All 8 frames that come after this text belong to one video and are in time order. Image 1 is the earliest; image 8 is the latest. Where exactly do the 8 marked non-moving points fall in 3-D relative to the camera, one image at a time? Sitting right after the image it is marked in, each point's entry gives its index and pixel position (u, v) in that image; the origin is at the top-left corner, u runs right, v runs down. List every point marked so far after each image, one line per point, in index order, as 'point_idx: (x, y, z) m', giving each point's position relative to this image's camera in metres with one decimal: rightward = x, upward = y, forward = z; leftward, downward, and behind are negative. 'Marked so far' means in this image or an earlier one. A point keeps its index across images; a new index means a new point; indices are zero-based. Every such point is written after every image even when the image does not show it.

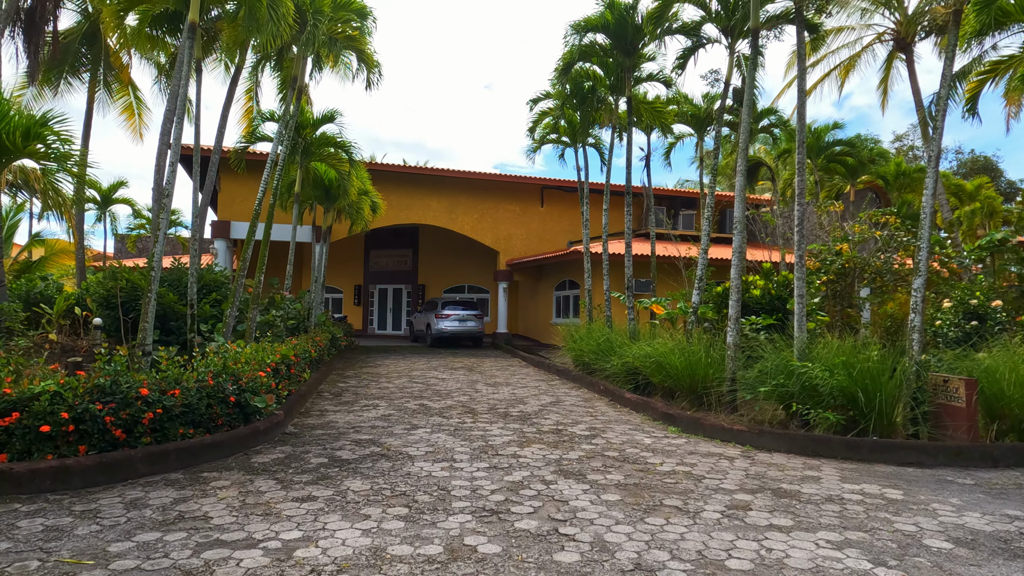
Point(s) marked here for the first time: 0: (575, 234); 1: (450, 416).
0: (+1.9, +1.6, +19.9) m
1: (-0.7, -1.4, +7.3) m
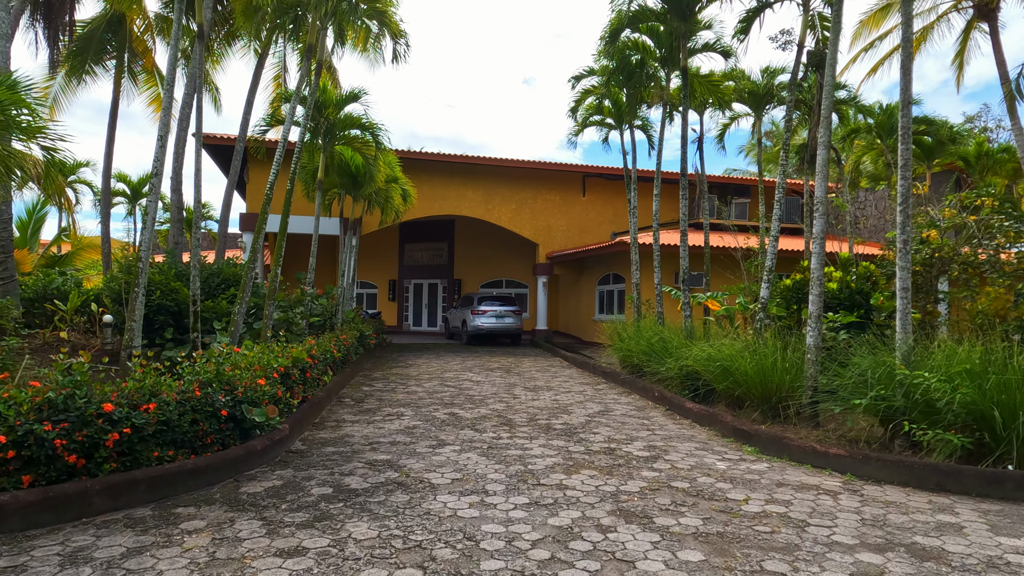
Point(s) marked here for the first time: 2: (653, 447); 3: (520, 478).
0: (+3.0, +1.8, +18.7) m
1: (-0.3, -1.3, +6.3) m
2: (+1.2, -1.4, +5.7) m
3: (+0.1, -1.3, +4.6) m
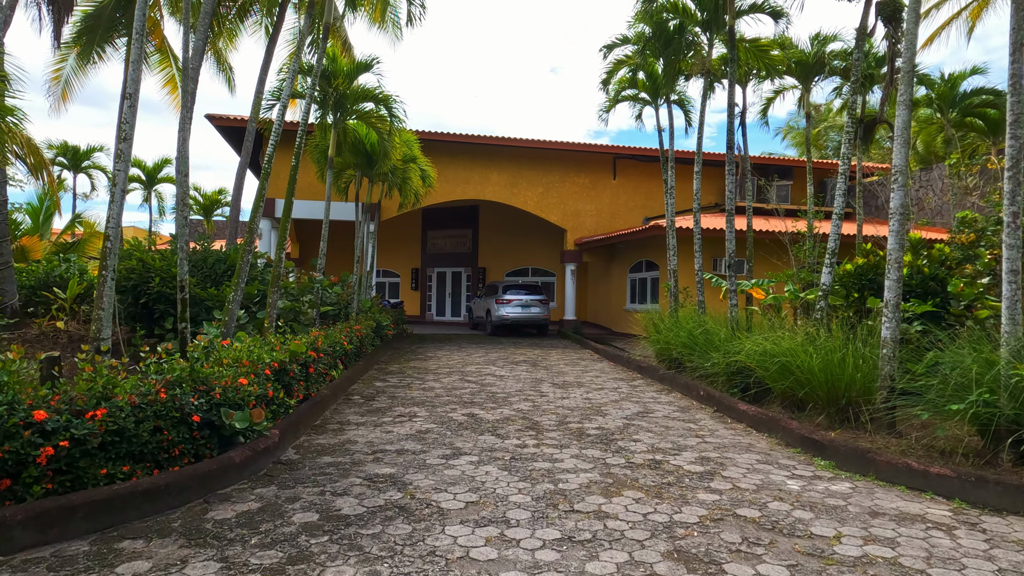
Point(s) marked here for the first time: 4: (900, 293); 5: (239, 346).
0: (+3.8, +2.1, +17.7) m
1: (0.0, -1.2, +5.5) m
2: (+1.4, -1.2, +4.8) m
3: (+0.2, -1.2, +3.8) m
4: (+3.4, 0.0, +5.8) m
5: (-2.2, -0.5, +5.4) m
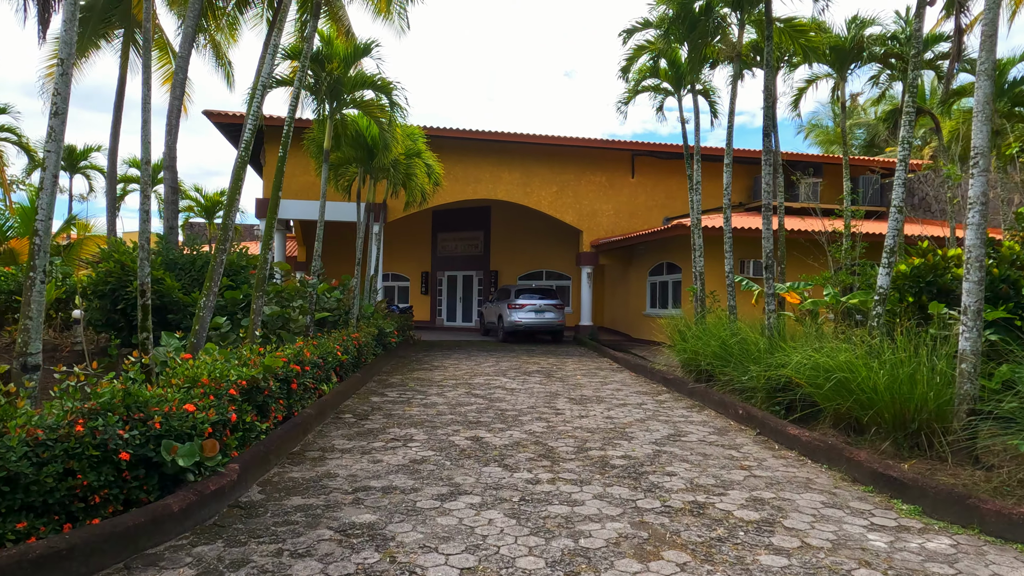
0: (+4.1, +2.0, +16.8) m
1: (0.0, -1.2, +4.6) m
2: (+1.5, -1.3, +3.9) m
3: (+0.3, -1.2, +2.9) m
4: (+3.5, -0.1, +4.9) m
5: (-2.2, -0.5, +4.6) m
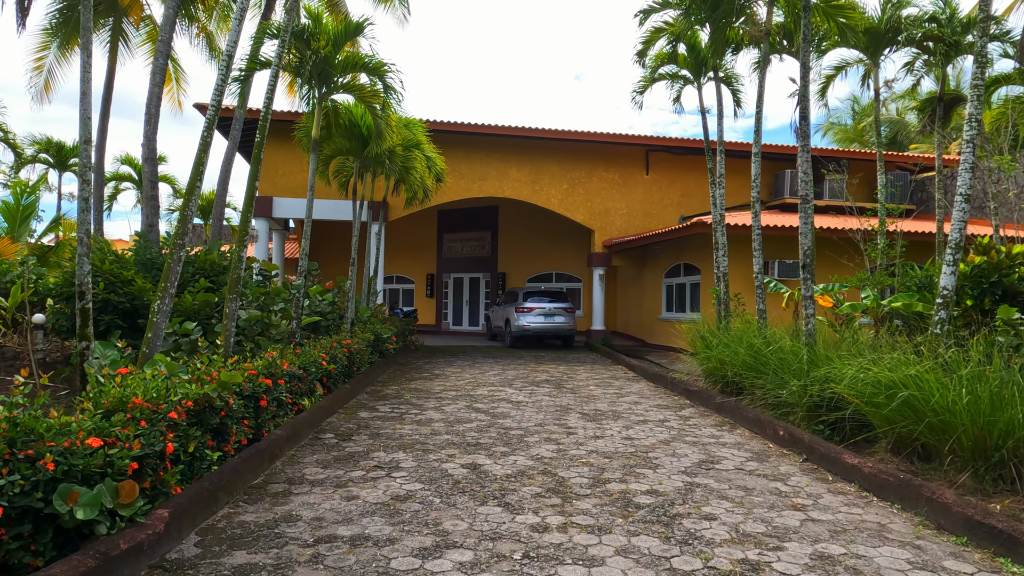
0: (+4.3, +2.0, +15.9) m
1: (0.0, -1.2, +3.8) m
2: (+1.5, -1.3, +3.1) m
3: (+0.2, -1.2, +2.1) m
4: (+3.5, -0.1, +4.0) m
5: (-2.1, -0.5, +3.8) m
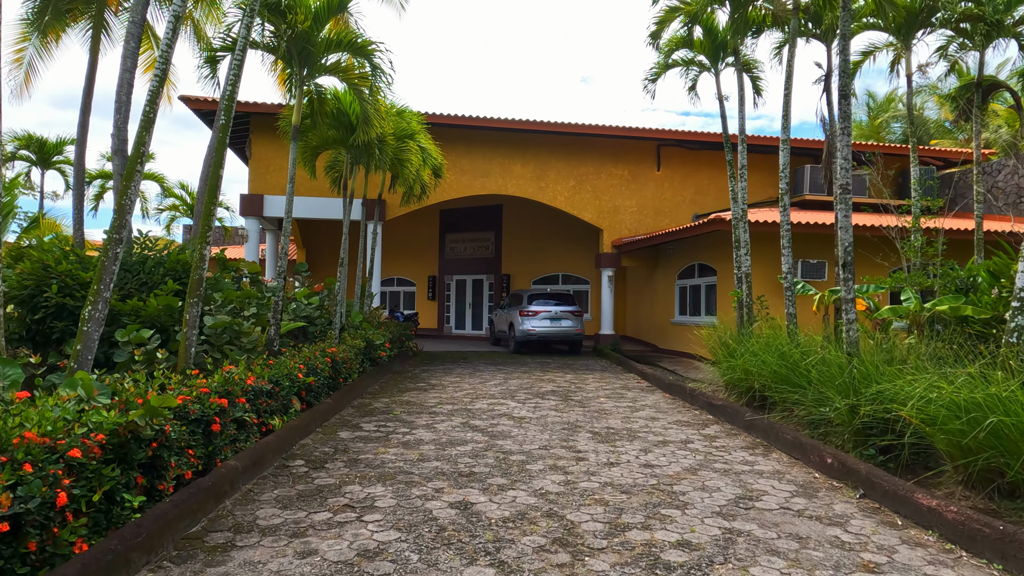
0: (+4.4, +1.9, +15.1) m
1: (0.0, -1.3, +3.0) m
2: (+1.4, -1.3, +2.3) m
3: (+0.2, -1.2, +1.3) m
4: (+3.5, -0.1, +3.2) m
5: (-2.2, -0.5, +3.1) m
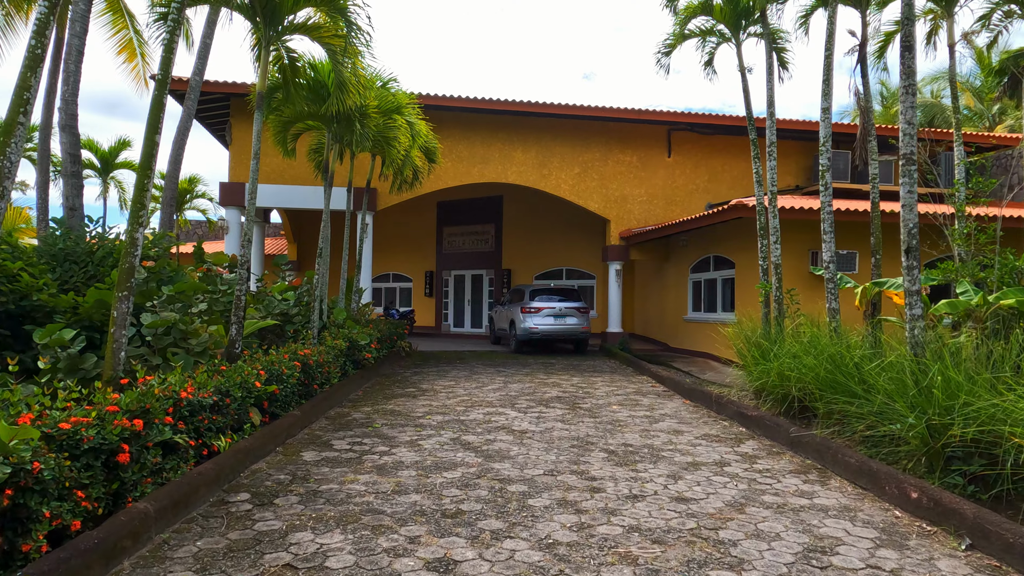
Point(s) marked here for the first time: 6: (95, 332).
0: (+4.4, +2.0, +14.1) m
1: (0.0, -1.2, +2.0) m
2: (+1.4, -1.2, +1.3) m
3: (+0.2, -1.2, +0.3) m
4: (+3.5, 0.0, +2.2) m
5: (-2.2, -0.5, +2.1) m
6: (-3.3, -0.4, +5.3) m
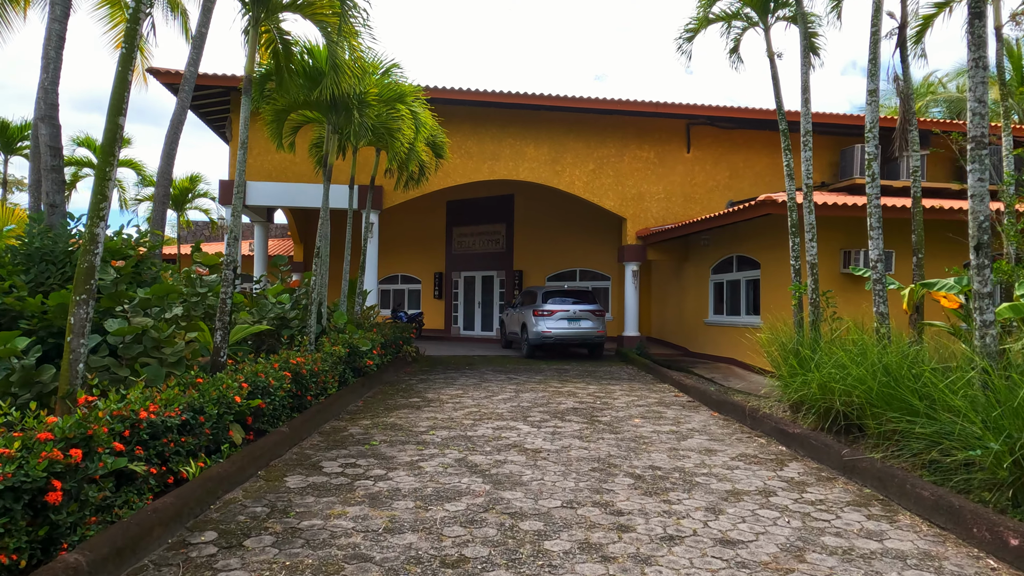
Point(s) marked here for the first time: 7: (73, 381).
0: (+4.6, +2.0, +13.5) m
1: (0.0, -1.2, +1.4) m
2: (+1.4, -1.2, +0.7) m
3: (+0.2, -1.2, -0.3) m
4: (+3.5, 0.0, +1.6) m
5: (-2.1, -0.5, +1.5) m
6: (-3.3, -0.4, +4.8) m
7: (-2.5, -0.5, +3.8) m
